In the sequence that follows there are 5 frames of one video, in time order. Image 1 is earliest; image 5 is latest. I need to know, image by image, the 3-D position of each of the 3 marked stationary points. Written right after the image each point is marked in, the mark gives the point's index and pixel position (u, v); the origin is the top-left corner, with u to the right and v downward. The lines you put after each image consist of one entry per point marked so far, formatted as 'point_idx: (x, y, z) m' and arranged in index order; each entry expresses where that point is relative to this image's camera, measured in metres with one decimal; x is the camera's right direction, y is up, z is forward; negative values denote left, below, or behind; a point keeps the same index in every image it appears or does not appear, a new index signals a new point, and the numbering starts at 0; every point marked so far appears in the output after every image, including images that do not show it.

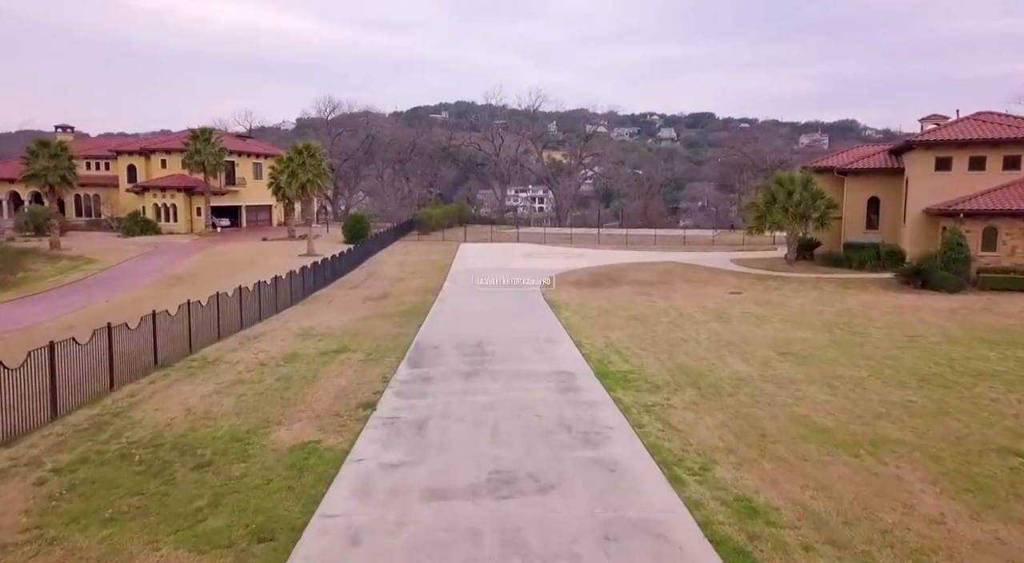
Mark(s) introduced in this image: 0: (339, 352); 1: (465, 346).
0: (-3.9, -1.6, +14.4) m
1: (-1.1, -1.5, +14.6) m
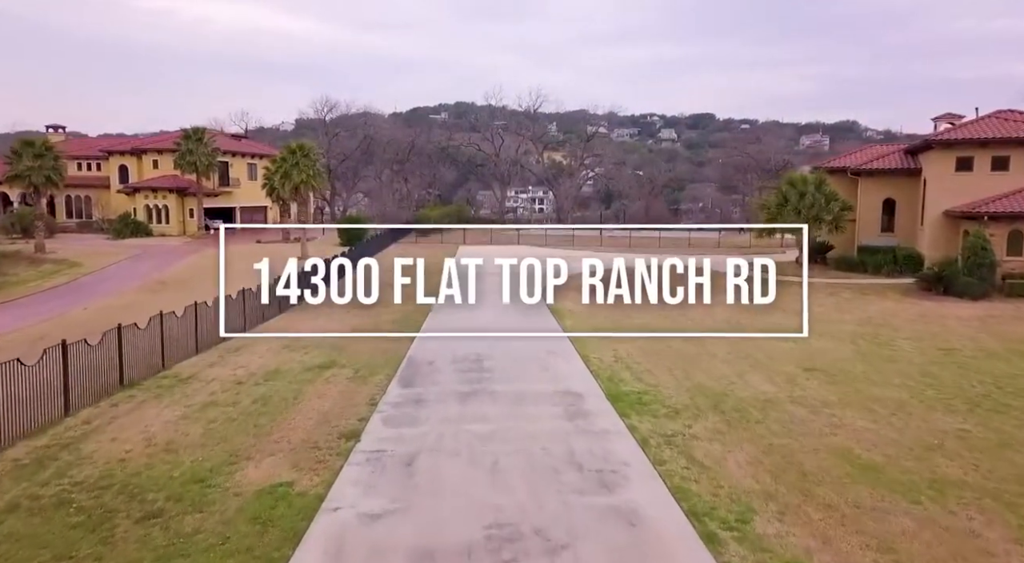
0: (-3.8, -1.8, +13.2) m
1: (-1.0, -1.7, +13.5) m
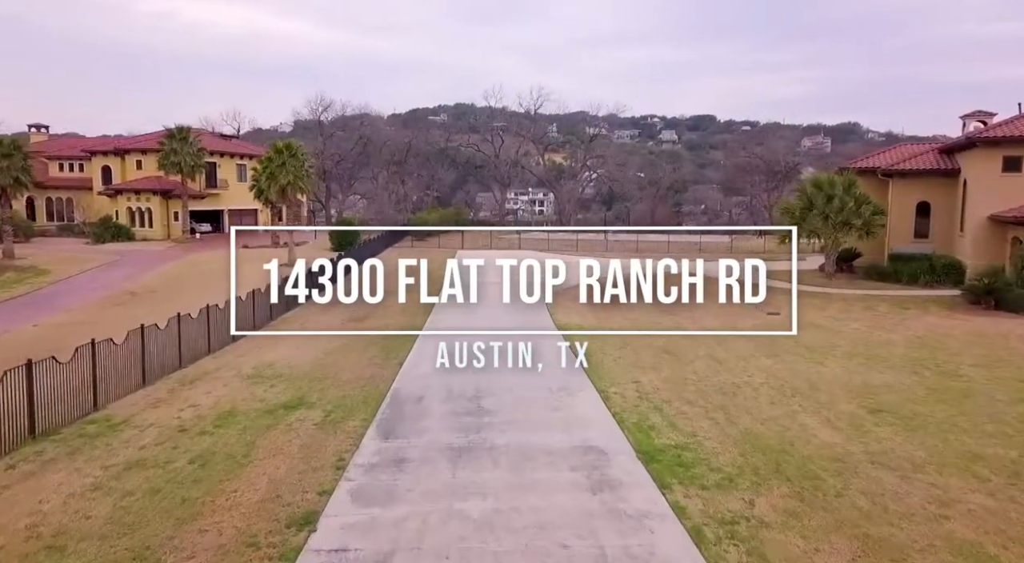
0: (-3.8, -2.1, +11.0) m
1: (-1.0, -2.0, +11.2) m
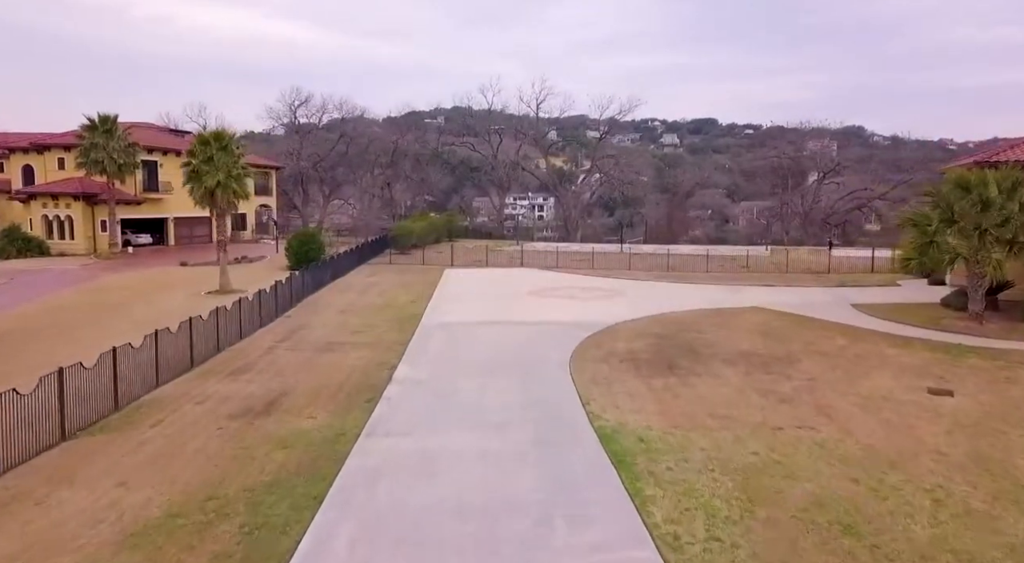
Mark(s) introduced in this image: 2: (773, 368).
0: (-3.6, -3.3, +2.7) m
1: (-0.8, -3.2, +3.0) m
2: (+6.2, -2.0, +15.3) m
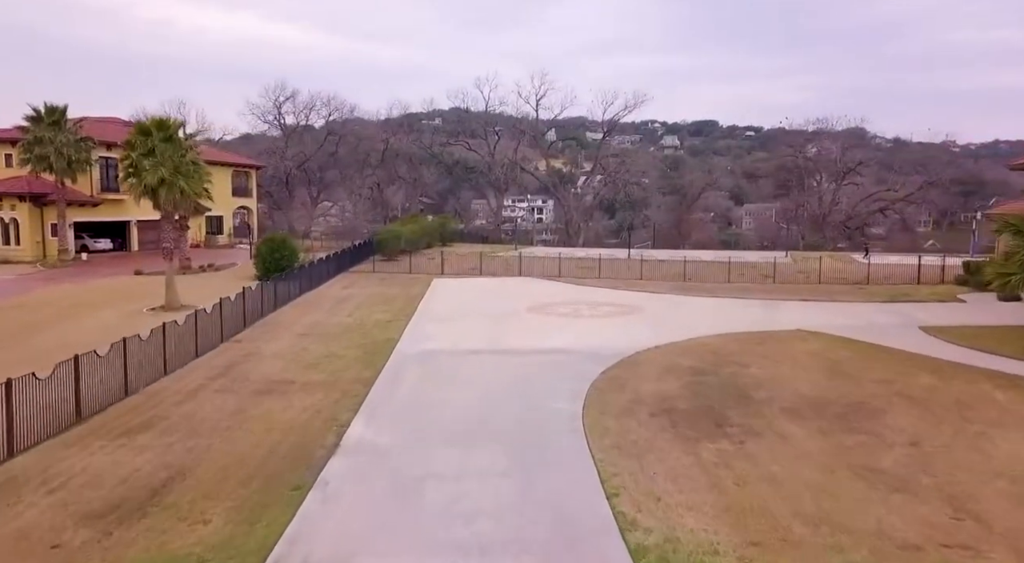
0: (-3.7, -3.7, -1.2) m
1: (-0.9, -3.6, -0.9) m
2: (+6.1, -2.5, +11.4) m
